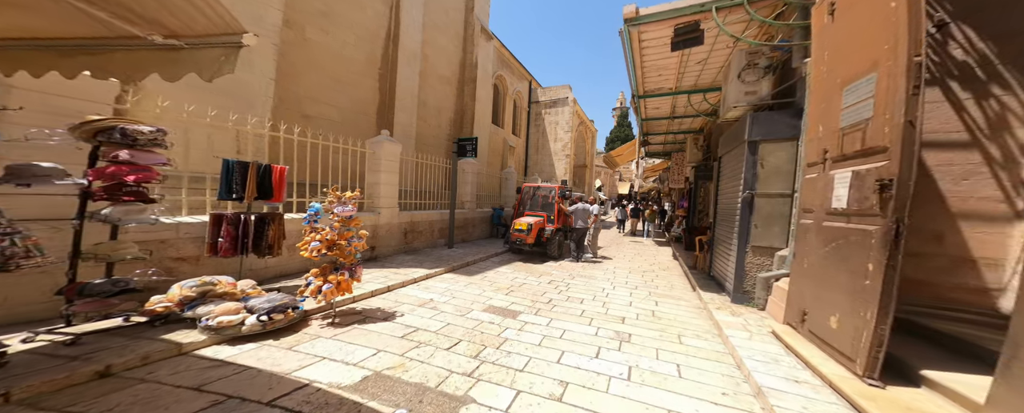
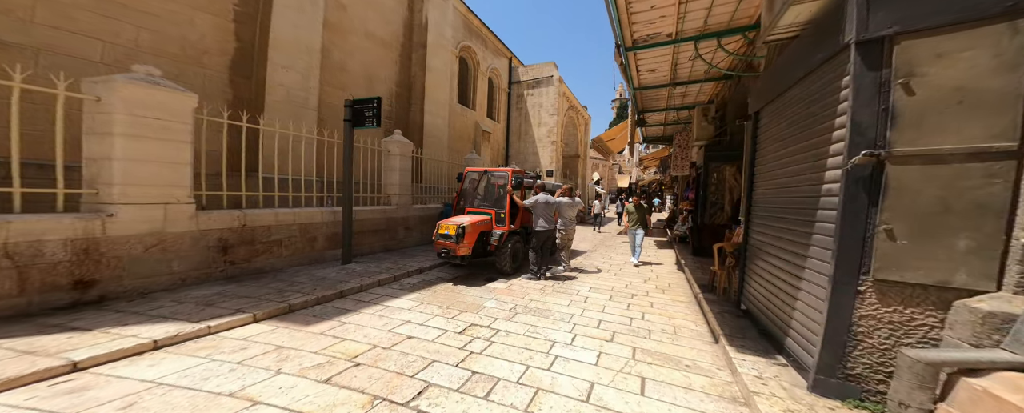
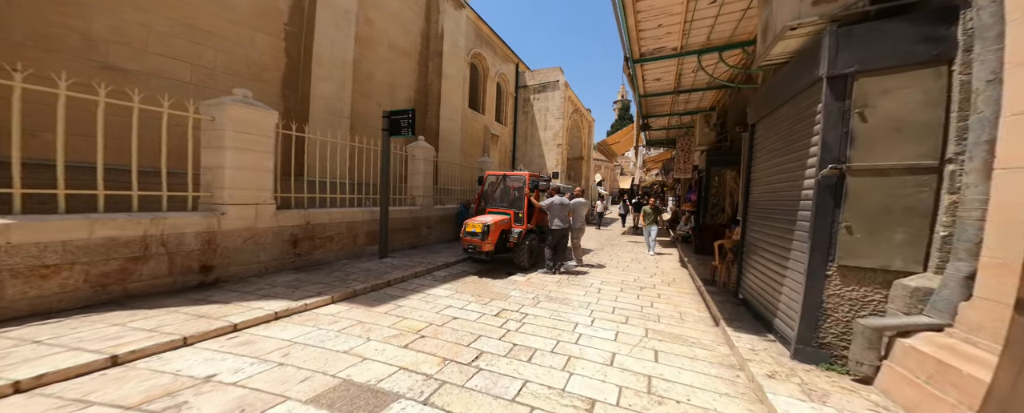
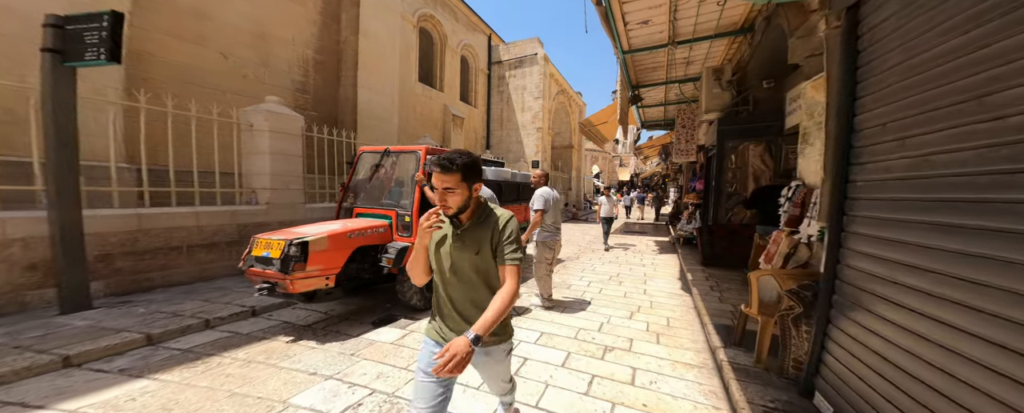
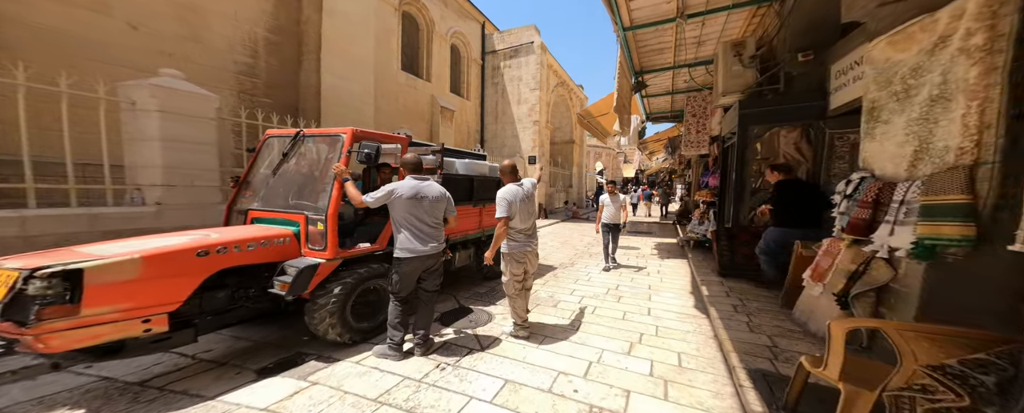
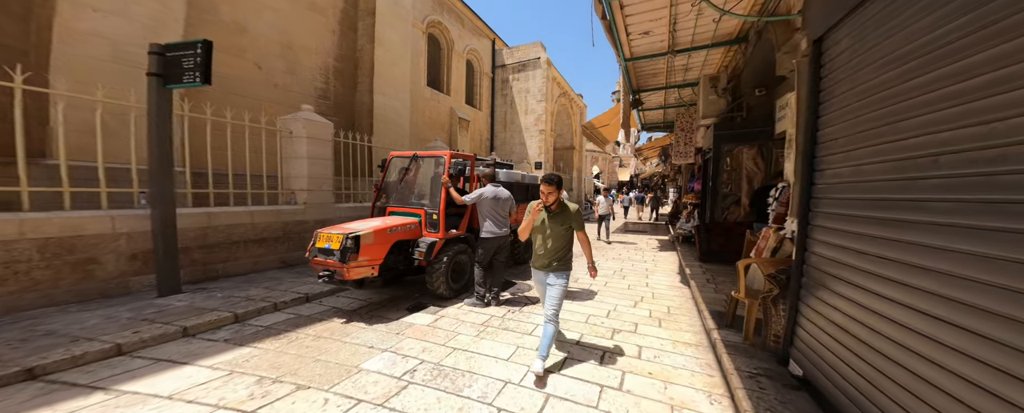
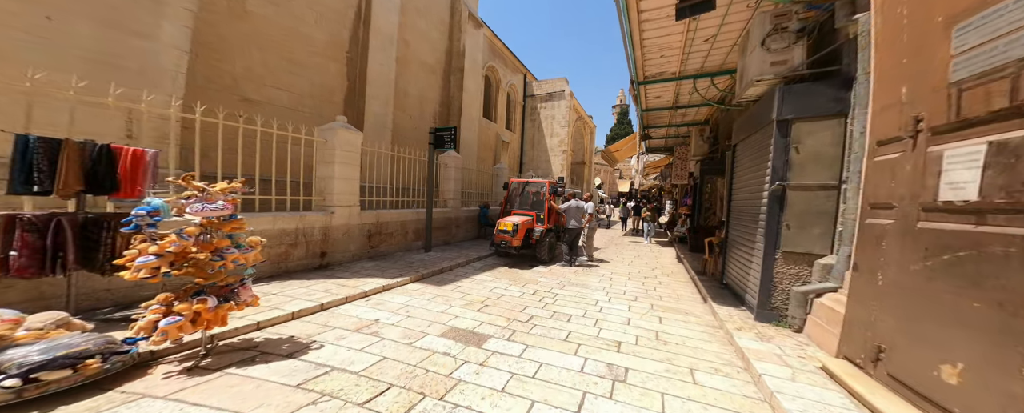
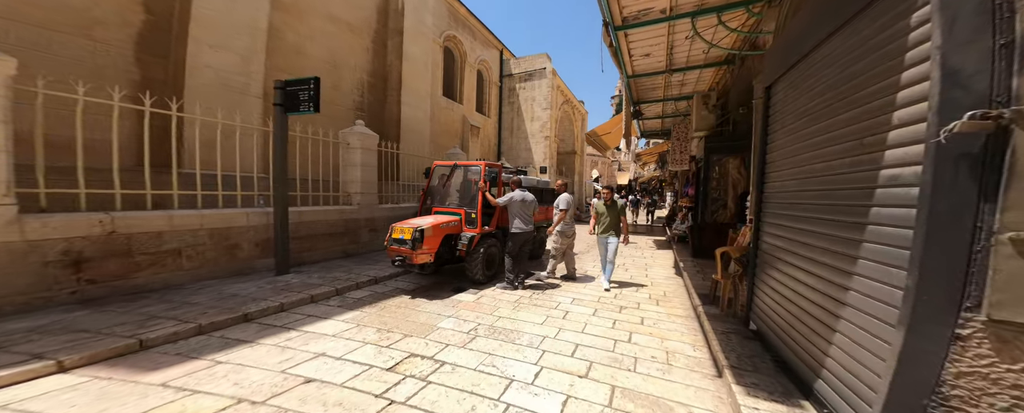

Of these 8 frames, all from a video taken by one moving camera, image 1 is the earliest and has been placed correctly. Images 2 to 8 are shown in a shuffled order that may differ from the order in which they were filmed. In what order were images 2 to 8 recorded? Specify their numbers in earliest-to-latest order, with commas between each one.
7, 3, 2, 8, 6, 4, 5
